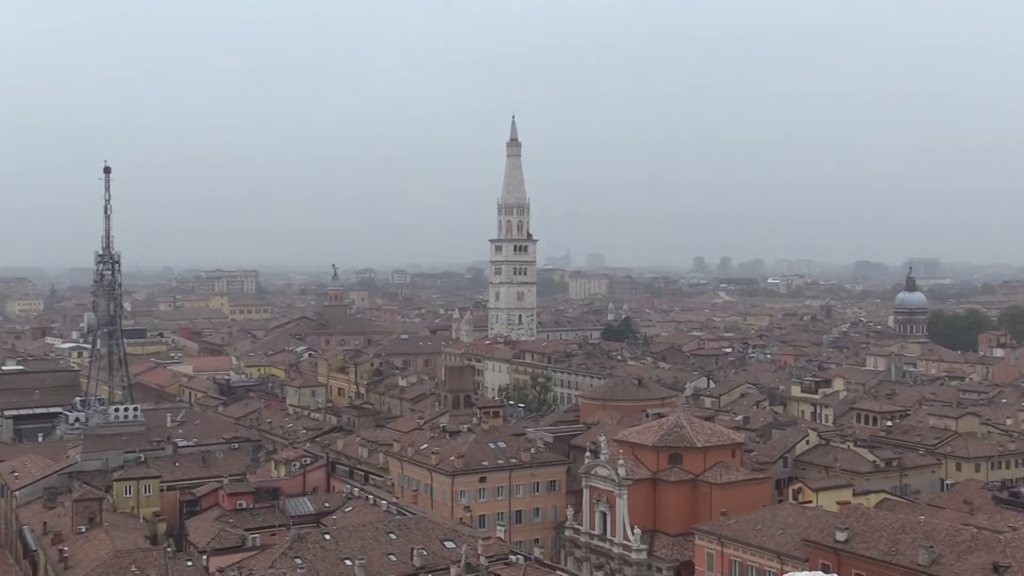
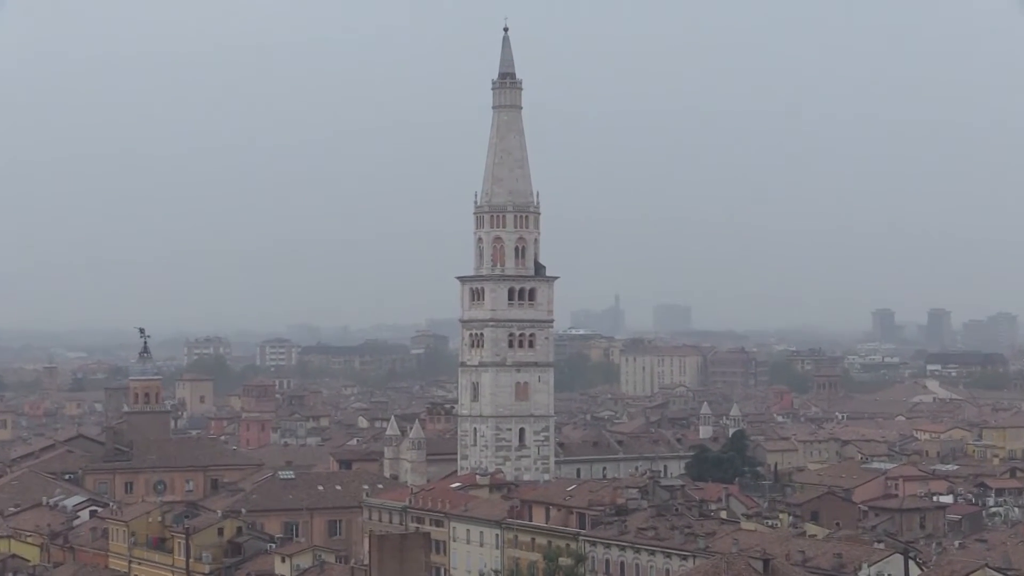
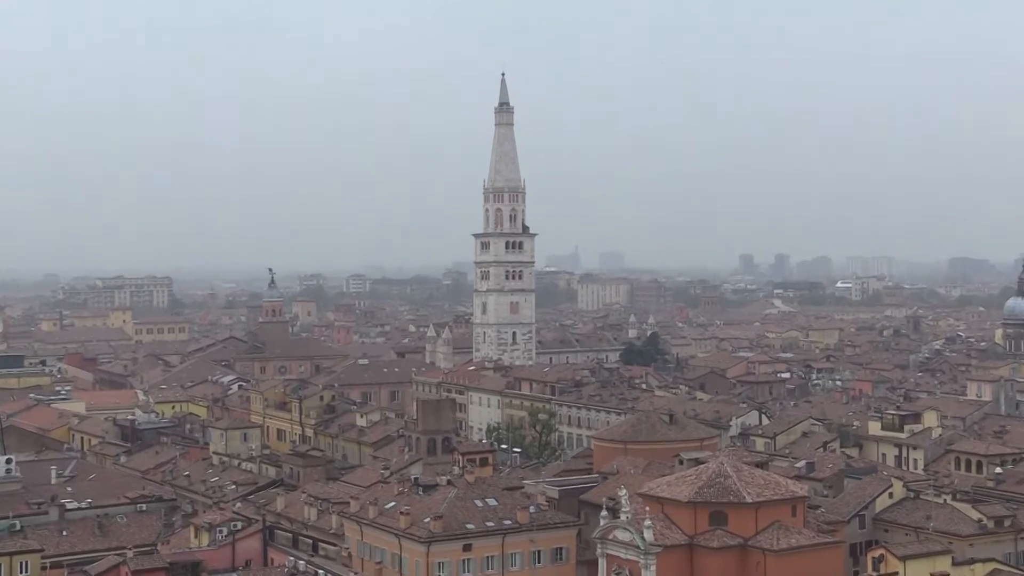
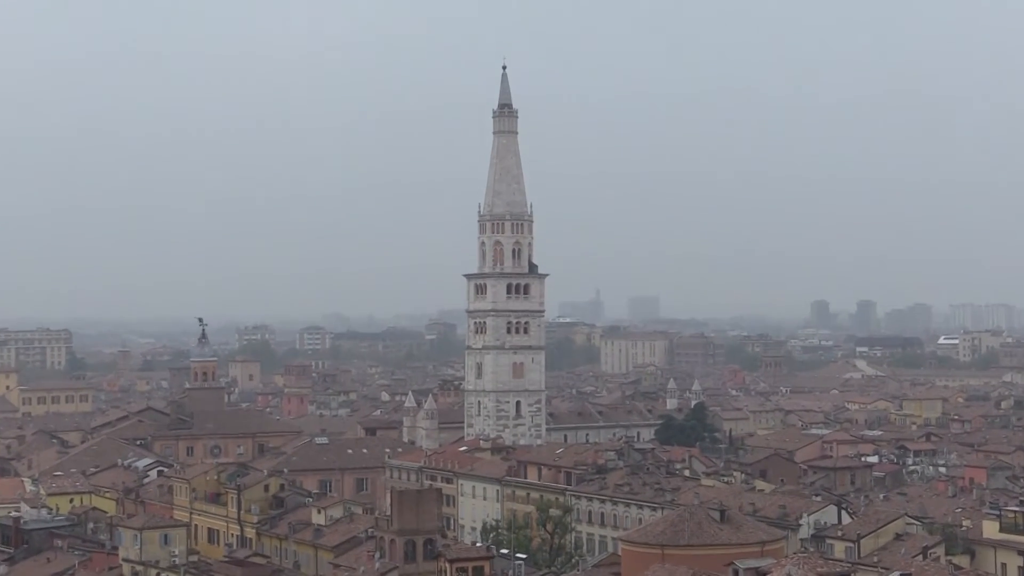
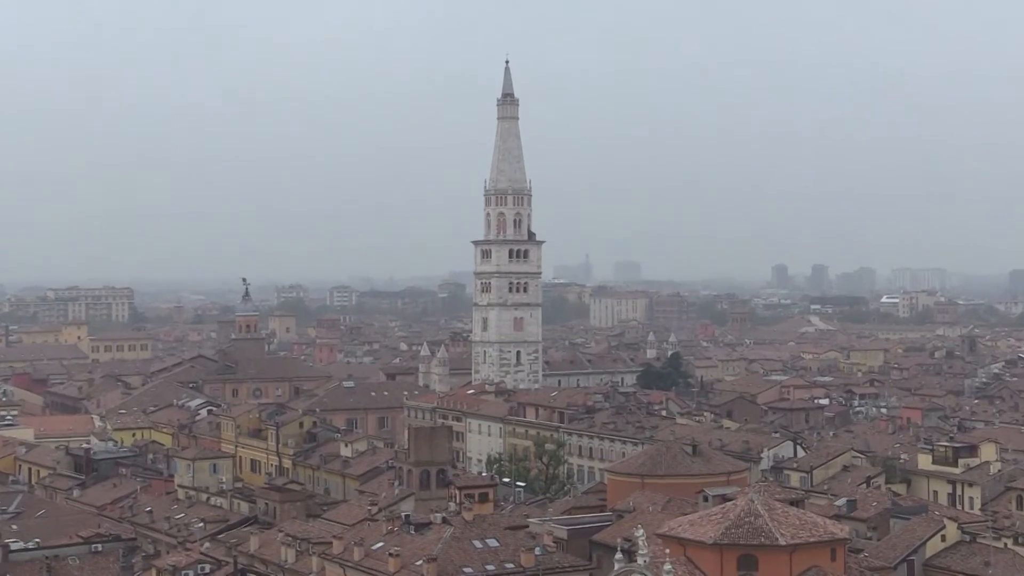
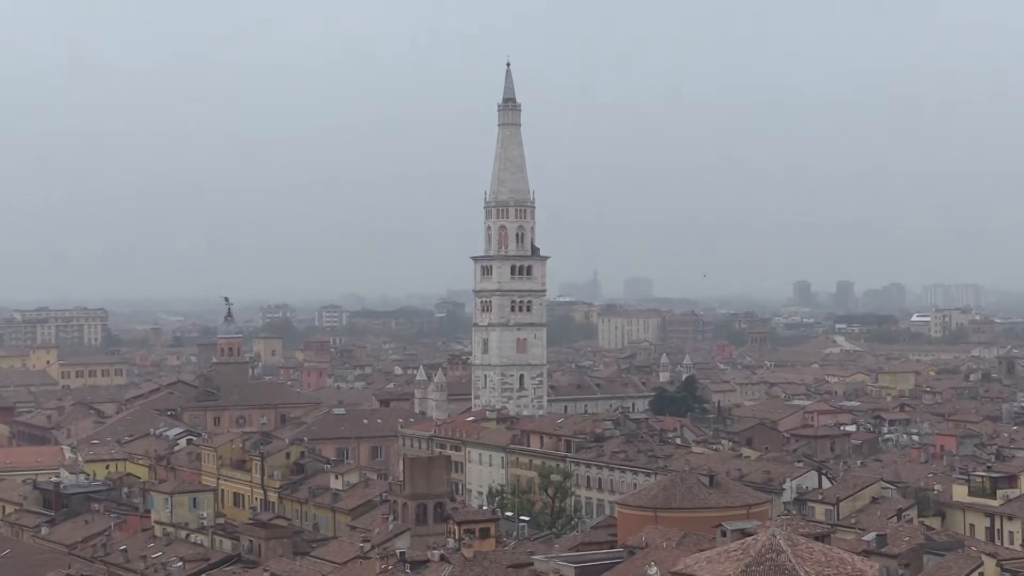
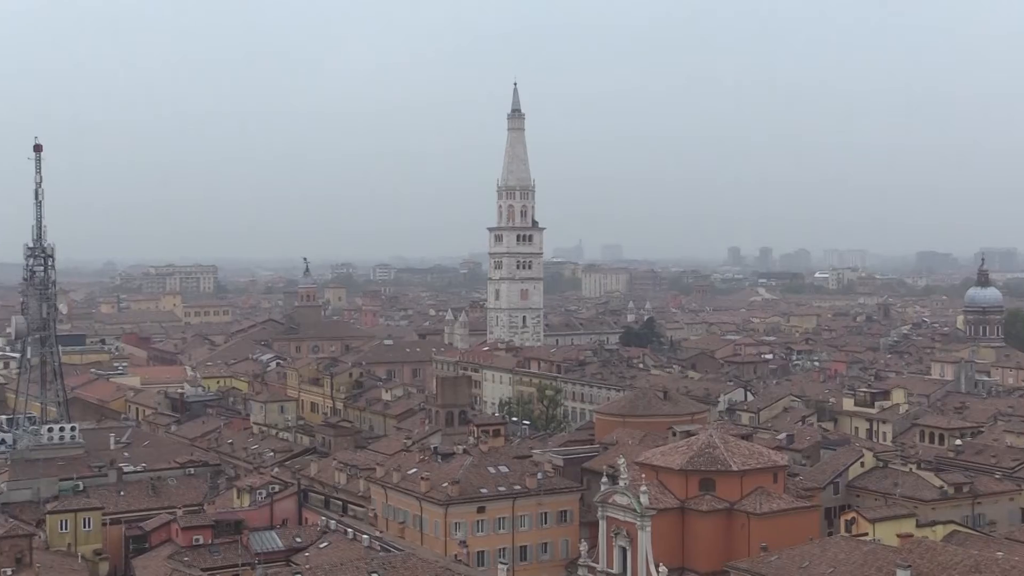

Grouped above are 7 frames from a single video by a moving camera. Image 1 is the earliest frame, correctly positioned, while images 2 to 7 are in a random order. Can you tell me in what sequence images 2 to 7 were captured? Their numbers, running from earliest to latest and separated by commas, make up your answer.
7, 3, 5, 6, 4, 2
